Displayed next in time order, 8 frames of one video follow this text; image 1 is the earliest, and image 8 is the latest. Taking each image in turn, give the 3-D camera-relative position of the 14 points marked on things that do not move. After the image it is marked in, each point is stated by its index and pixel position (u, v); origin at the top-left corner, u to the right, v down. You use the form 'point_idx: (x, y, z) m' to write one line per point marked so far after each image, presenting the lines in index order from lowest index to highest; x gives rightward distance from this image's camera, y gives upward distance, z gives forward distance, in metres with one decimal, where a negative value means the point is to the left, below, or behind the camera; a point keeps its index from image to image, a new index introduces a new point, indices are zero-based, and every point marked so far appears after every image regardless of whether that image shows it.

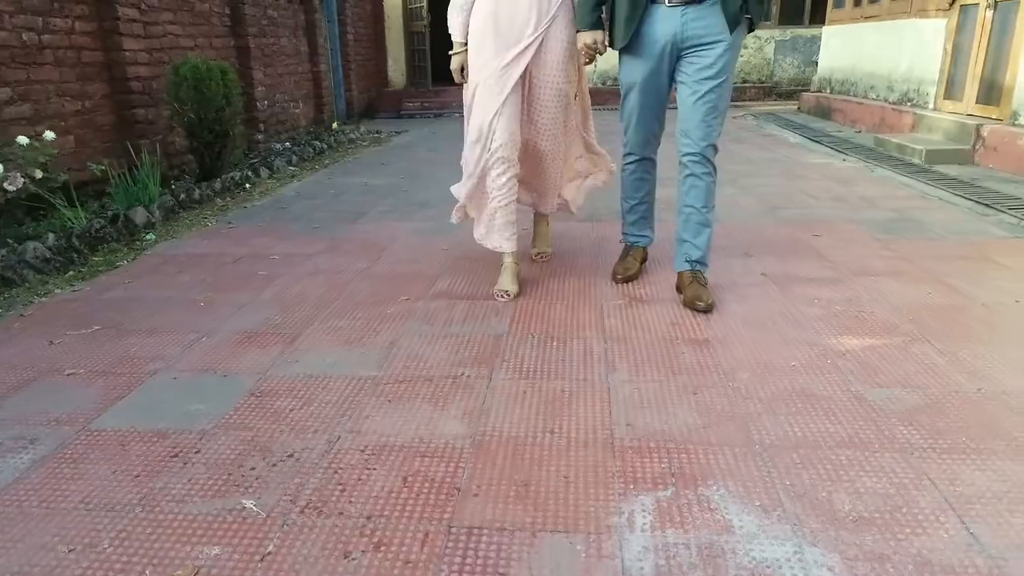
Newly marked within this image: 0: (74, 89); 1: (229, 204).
0: (-1.5, +0.7, +3.9) m
1: (-1.0, +0.3, +4.0) m
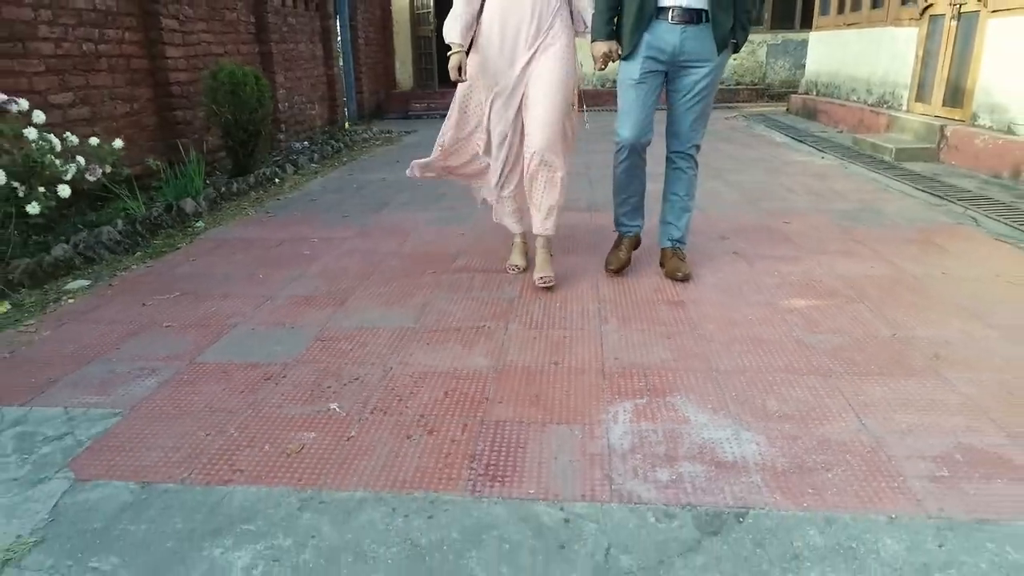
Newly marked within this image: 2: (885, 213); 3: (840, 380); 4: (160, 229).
0: (-1.4, +0.7, +4.3) m
1: (-0.9, +0.3, +4.4) m
2: (+1.2, +0.2, +3.6) m
3: (+0.5, -0.1, +1.8) m
4: (-1.1, +0.2, +3.5) m
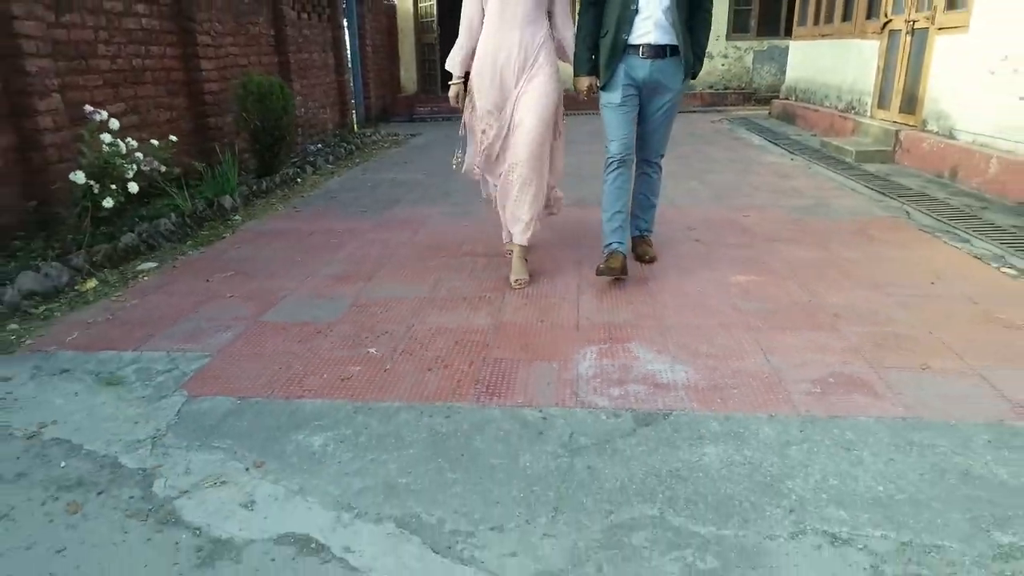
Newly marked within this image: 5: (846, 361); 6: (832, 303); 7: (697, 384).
0: (-1.4, +0.8, +4.8) m
1: (-1.0, +0.4, +4.9) m
2: (+1.1, +0.3, +4.1) m
3: (+0.5, -0.1, +2.3) m
4: (-1.1, +0.2, +4.1) m
5: (+0.6, -0.1, +2.1) m
6: (+0.7, 0.0, +2.6) m
7: (+0.3, -0.2, +2.0) m
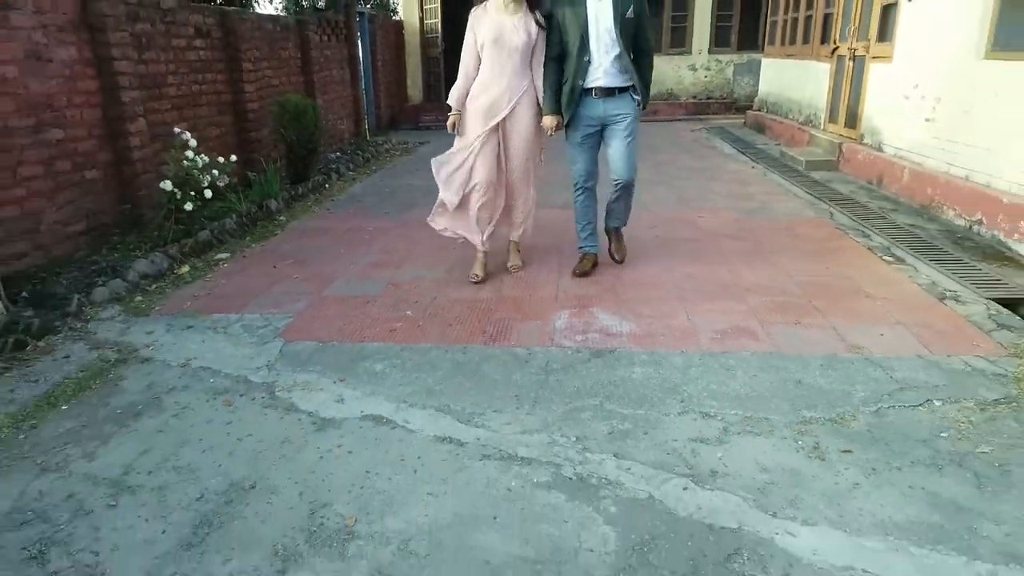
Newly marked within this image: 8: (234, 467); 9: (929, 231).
0: (-1.4, +0.8, +5.7) m
1: (-1.0, +0.4, +5.8) m
2: (+1.1, +0.3, +5.0) m
3: (+0.5, 0.0, +3.2) m
4: (-1.1, +0.3, +5.0) m
5: (+0.6, -0.1, +3.0) m
6: (+0.7, 0.0, +3.5) m
7: (+0.3, -0.1, +2.9) m
8: (-0.5, -0.3, +2.1) m
9: (+1.5, +0.2, +4.2) m
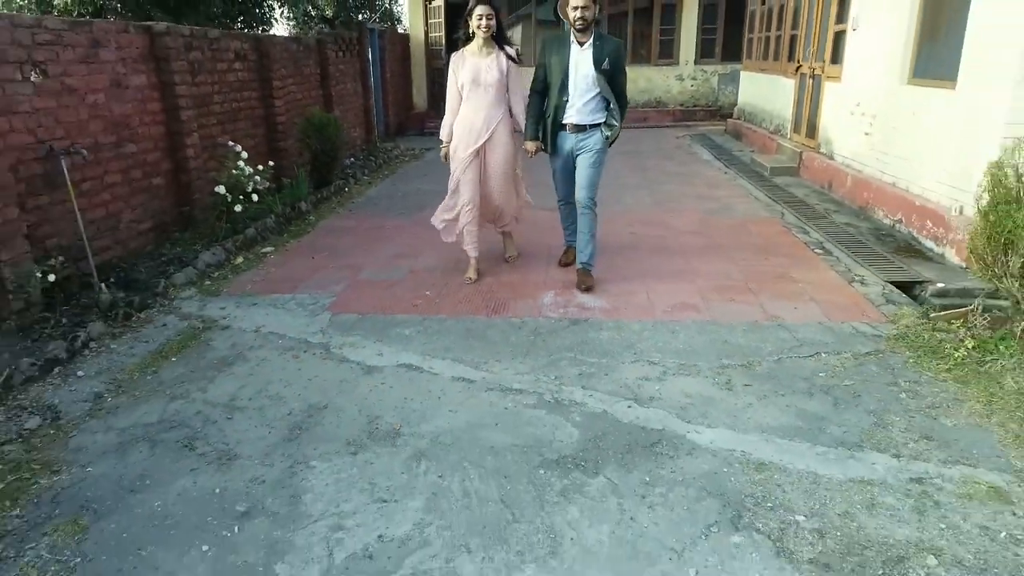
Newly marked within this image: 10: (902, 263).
0: (-1.5, +0.9, +6.5) m
1: (-1.0, +0.5, +6.6) m
2: (+1.1, +0.4, +5.8) m
3: (+0.5, 0.0, +4.0) m
4: (-1.1, +0.3, +5.8) m
5: (+0.6, 0.0, +3.8) m
6: (+0.7, +0.1, +4.3) m
7: (+0.3, -0.1, +3.7) m
8: (-0.5, -0.3, +2.9) m
9: (+1.5, +0.3, +5.1) m
10: (+1.4, +0.1, +4.3) m
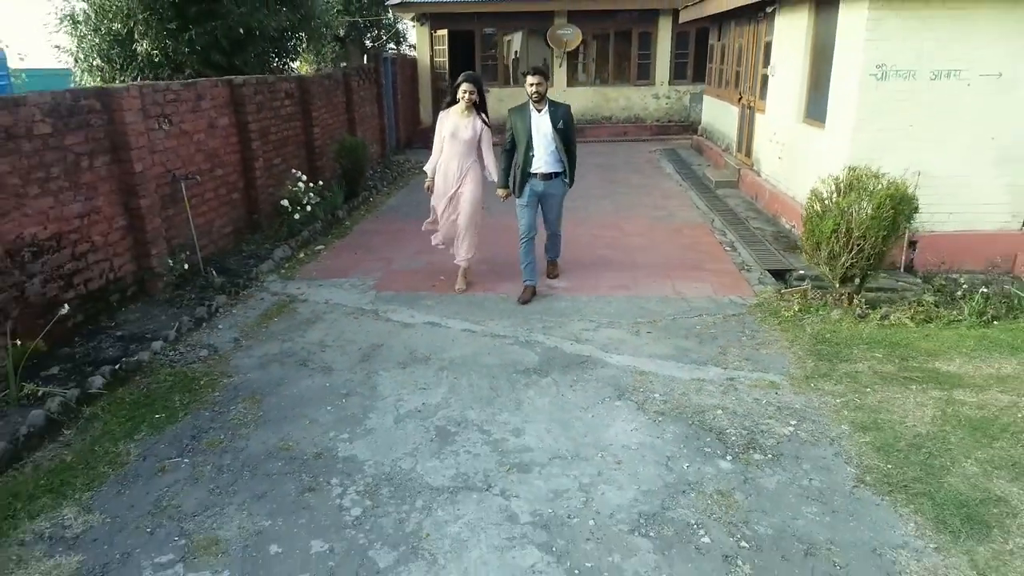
0: (-1.5, +0.9, +8.2) m
1: (-1.0, +0.6, +8.3) m
2: (+1.1, +0.5, +7.5) m
3: (+0.4, +0.1, +5.7) m
4: (-1.2, +0.4, +7.4) m
5: (+0.5, 0.0, +5.4) m
6: (+0.6, +0.1, +5.9) m
7: (+0.2, 0.0, +5.3) m
8: (-0.6, -0.2, +4.5) m
9: (+1.5, +0.3, +6.7) m
10: (+1.4, +0.2, +5.9) m
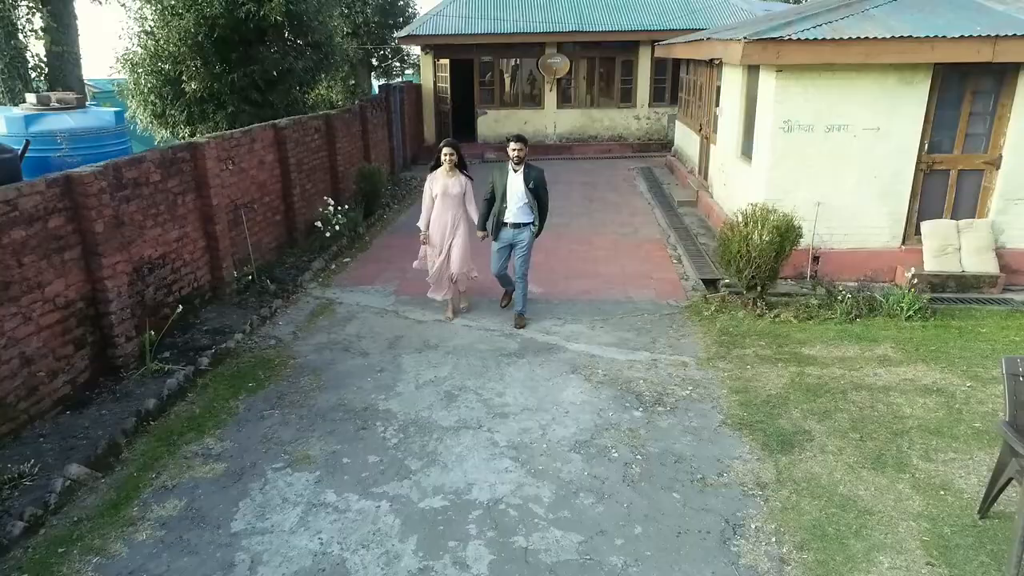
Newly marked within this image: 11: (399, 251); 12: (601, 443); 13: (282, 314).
0: (-1.6, +0.9, +9.7) m
1: (-1.1, +0.5, +9.8) m
2: (+1.0, +0.4, +9.0) m
3: (+0.4, 0.0, +7.2) m
4: (-1.2, +0.4, +9.0) m
5: (+0.5, 0.0, +7.0) m
6: (+0.6, +0.1, +7.5) m
7: (+0.2, 0.0, +6.9) m
8: (-0.6, -0.2, +6.0) m
9: (+1.4, +0.3, +8.2) m
10: (+1.3, +0.1, +7.4) m
11: (-0.8, +0.3, +8.7) m
12: (+0.3, -0.6, +4.2) m
13: (-1.3, -0.1, +6.5) m
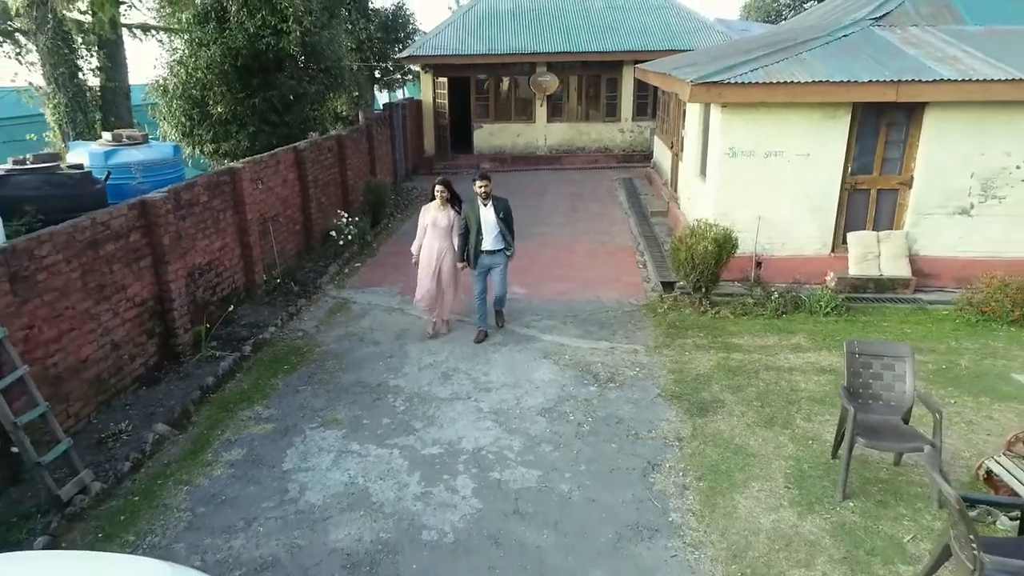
0: (-1.7, +0.9, +11.0) m
1: (-1.2, +0.5, +11.0) m
2: (+0.9, +0.4, +10.2) m
3: (+0.3, 0.0, +8.4) m
4: (-1.3, +0.4, +10.2) m
5: (+0.4, 0.0, +8.2) m
6: (+0.5, +0.1, +8.7) m
7: (+0.1, 0.0, +8.1) m
8: (-0.7, -0.2, +7.3) m
9: (+1.3, +0.3, +9.5) m
10: (+1.2, +0.1, +8.7) m
11: (-0.9, +0.3, +9.9) m
12: (+0.2, -0.6, +5.5) m
13: (-1.4, -0.2, +7.7) m
